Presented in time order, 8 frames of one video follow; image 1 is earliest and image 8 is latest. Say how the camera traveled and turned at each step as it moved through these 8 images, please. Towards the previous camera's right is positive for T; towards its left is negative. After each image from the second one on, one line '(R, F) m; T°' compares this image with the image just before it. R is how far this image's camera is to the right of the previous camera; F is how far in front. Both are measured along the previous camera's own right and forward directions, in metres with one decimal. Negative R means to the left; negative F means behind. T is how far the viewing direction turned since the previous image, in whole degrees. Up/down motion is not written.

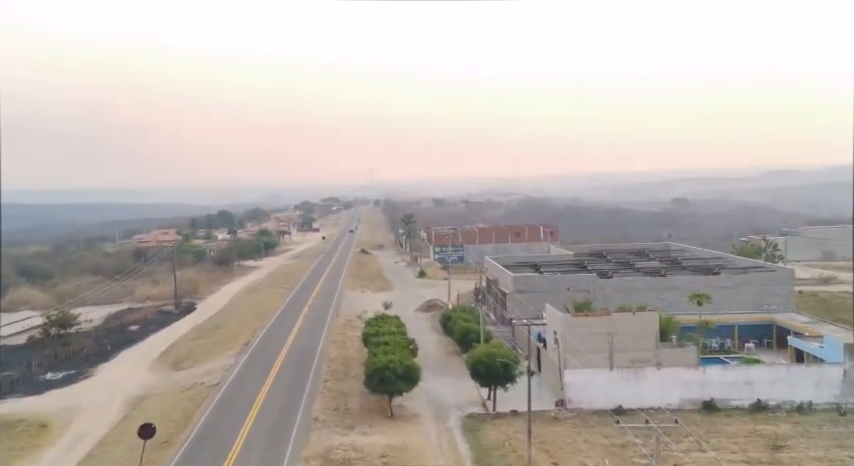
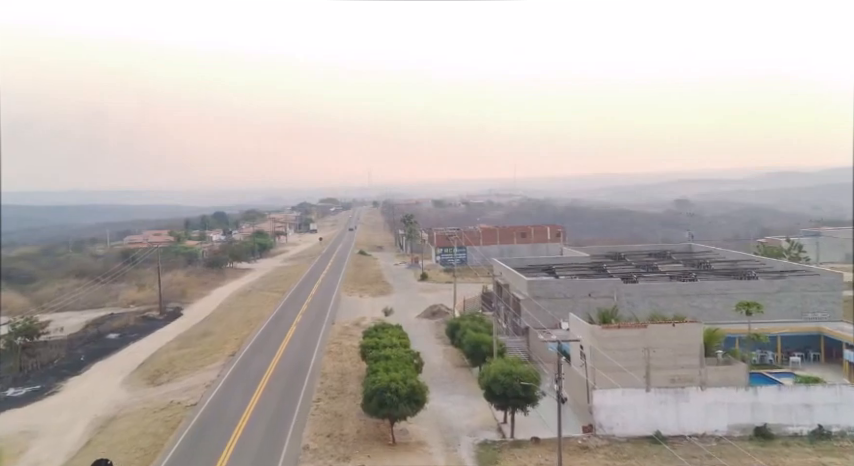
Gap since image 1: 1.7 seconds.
(-0.2, +2.8) m; 0°
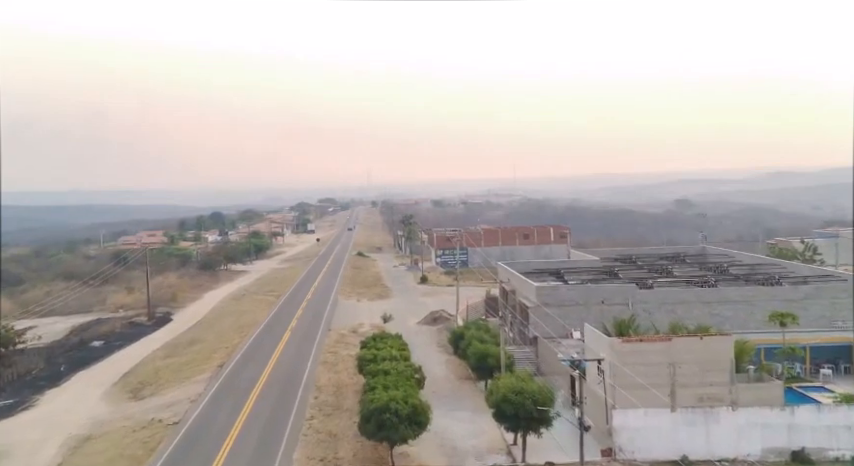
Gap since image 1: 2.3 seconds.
(-0.1, +1.6) m; 0°
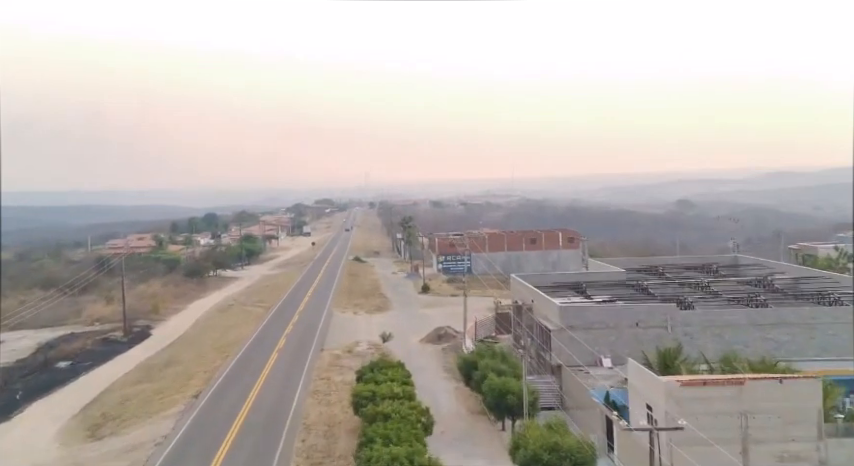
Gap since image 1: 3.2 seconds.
(-0.2, +3.2) m; 0°
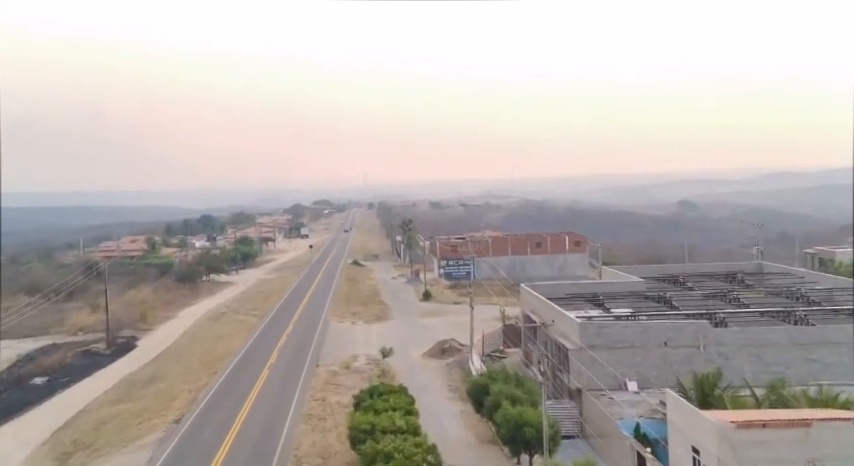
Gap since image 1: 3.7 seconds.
(-0.2, +2.0) m; 0°
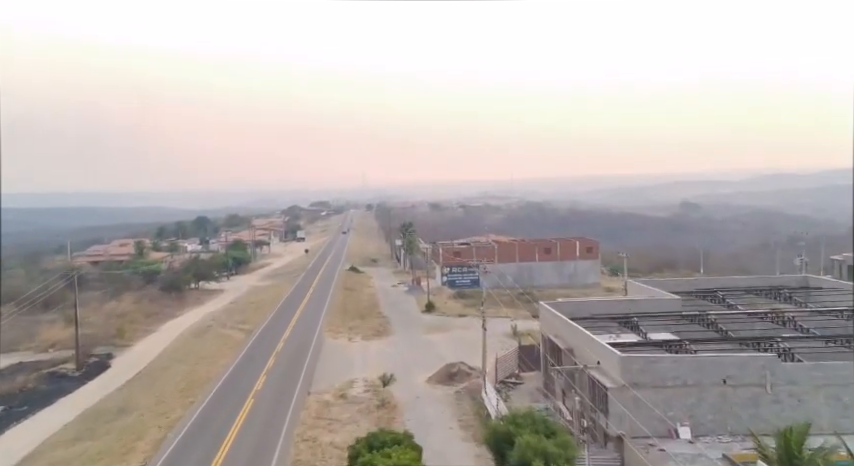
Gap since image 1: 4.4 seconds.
(-0.2, +3.1) m; 0°
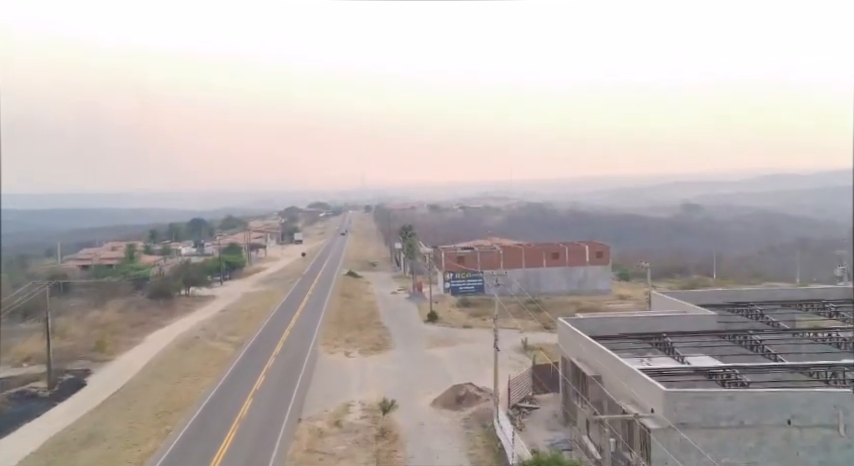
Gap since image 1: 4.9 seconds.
(-0.2, +2.3) m; 0°
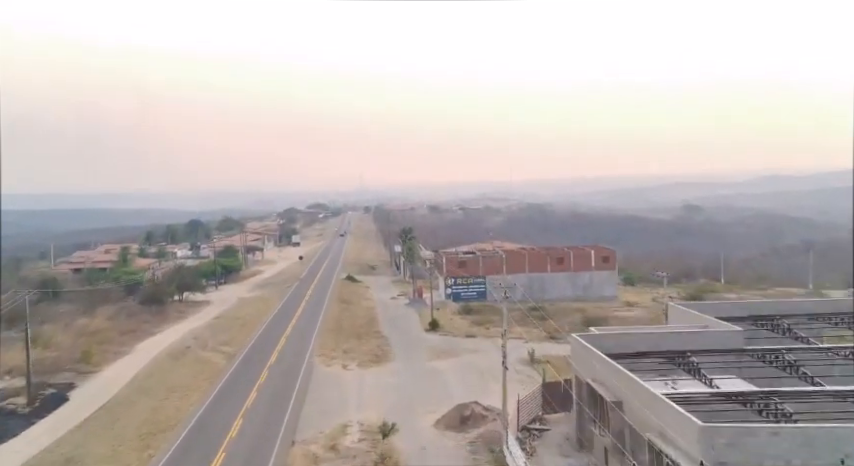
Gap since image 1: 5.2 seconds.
(-0.1, +1.4) m; 0°
